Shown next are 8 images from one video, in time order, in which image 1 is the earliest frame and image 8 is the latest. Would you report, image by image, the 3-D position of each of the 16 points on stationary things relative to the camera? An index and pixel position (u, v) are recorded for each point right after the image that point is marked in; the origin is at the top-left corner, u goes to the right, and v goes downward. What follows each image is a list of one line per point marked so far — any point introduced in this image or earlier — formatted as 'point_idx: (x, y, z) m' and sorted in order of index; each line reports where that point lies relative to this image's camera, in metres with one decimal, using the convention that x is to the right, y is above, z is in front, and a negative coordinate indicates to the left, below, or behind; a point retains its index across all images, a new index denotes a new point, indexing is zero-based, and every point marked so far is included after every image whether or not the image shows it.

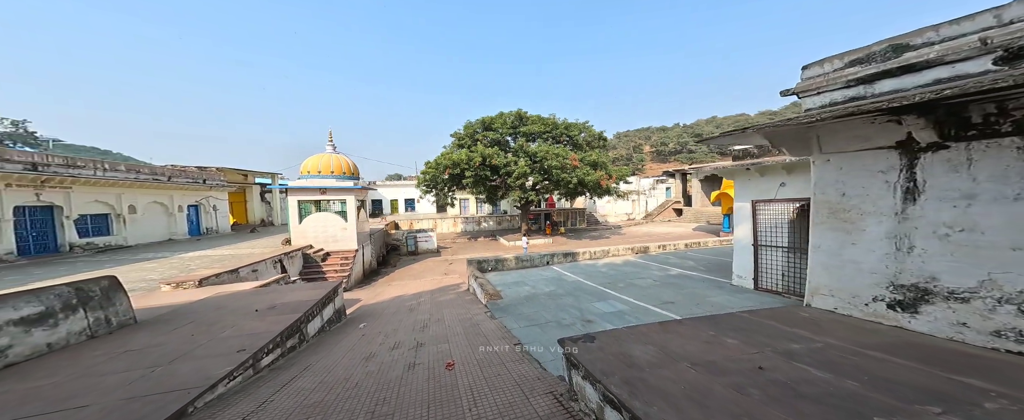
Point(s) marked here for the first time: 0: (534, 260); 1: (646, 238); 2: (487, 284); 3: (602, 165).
0: (+0.7, -1.7, +10.3) m
1: (+7.9, -1.7, +19.0) m
2: (-0.6, -1.7, +7.5) m
3: (+5.6, +2.7, +19.7) m
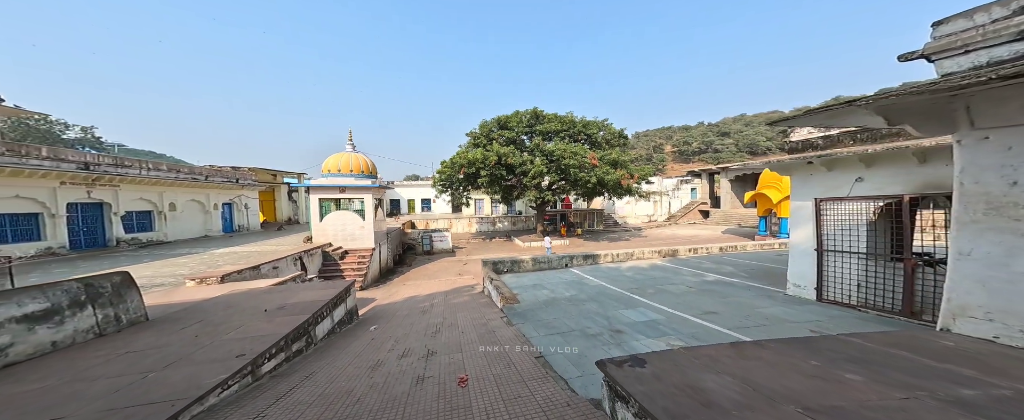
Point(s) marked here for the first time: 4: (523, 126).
0: (+1.3, -1.7, +9.9) m
1: (+9.0, -1.8, +18.1) m
2: (-0.2, -1.7, +7.1) m
3: (+6.8, +2.7, +18.9) m
4: (+0.9, +5.2, +19.5) m
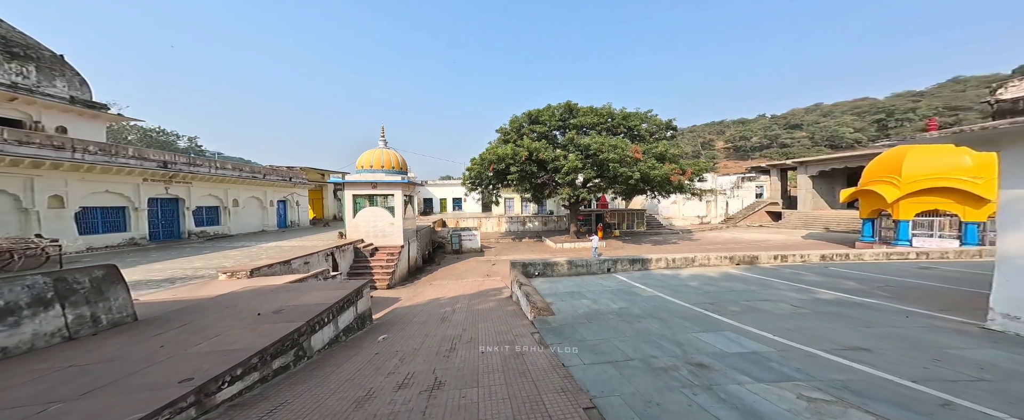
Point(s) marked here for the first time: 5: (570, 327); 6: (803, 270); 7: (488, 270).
0: (+2.3, -1.5, +8.6) m
1: (+10.9, -1.8, +15.9) m
2: (+0.5, -1.6, +6.0) m
3: (+8.8, +2.7, +16.9) m
4: (+3.1, +5.3, +18.2) m
5: (+0.9, -1.7, +4.6) m
6: (+7.4, -1.7, +7.8) m
7: (-0.9, -2.5, +13.3) m
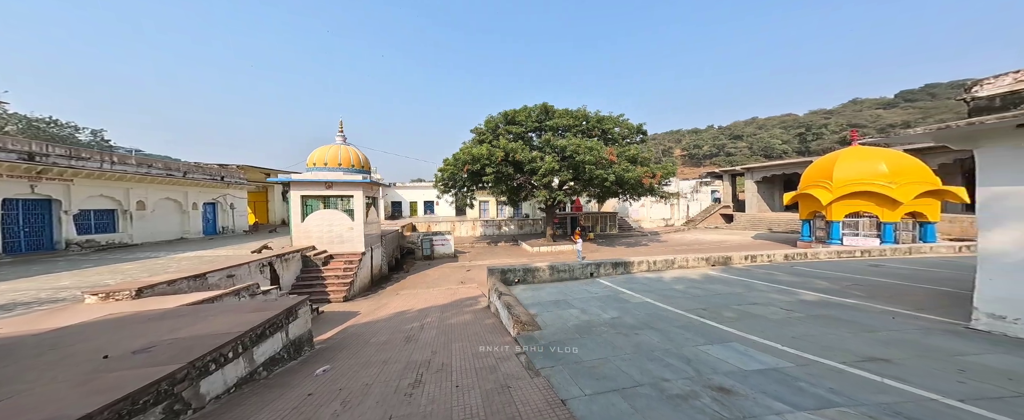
0: (+1.5, -1.6, +8.0) m
1: (+9.1, -1.9, +16.4) m
2: (0.0, -1.5, +5.2) m
3: (+6.9, +2.5, +17.2) m
4: (+1.0, +5.1, +17.8) m
5: (+0.6, -1.7, +3.9) m
6: (+6.6, -1.7, +7.9) m
7: (-2.3, -2.5, +12.2) m
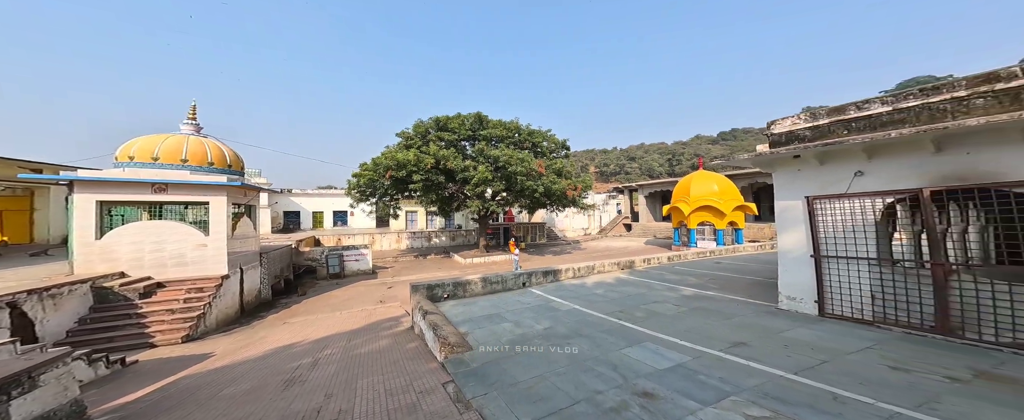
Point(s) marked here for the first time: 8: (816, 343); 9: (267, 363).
0: (-0.2, -1.8, +7.7) m
1: (+5.5, -2.4, +17.5) m
2: (-1.0, -1.6, +4.7) m
3: (+3.1, +2.0, +18.0) m
4: (-2.8, +4.5, +17.4) m
5: (-0.2, -1.7, +3.5) m
6: (+4.8, -1.9, +8.7) m
7: (-4.8, -2.9, +11.0) m
8: (+4.0, -1.6, +4.1) m
9: (-3.9, -2.4, +5.1) m
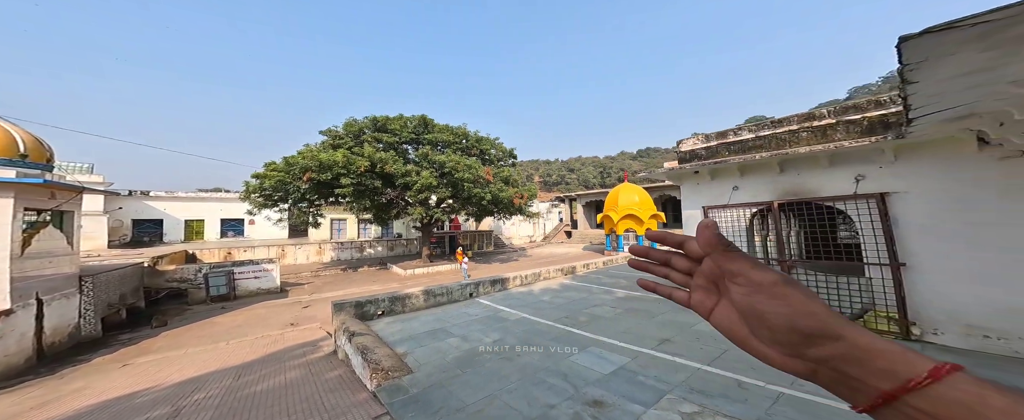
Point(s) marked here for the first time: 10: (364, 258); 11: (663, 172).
0: (-1.5, -2.0, +7.4) m
1: (+2.5, -2.8, +17.9) m
2: (-1.8, -1.8, +4.3) m
3: (0.0, +1.6, +18.1) m
4: (-5.7, +4.1, +16.7) m
5: (-0.7, -1.8, +3.2) m
6: (+3.3, -2.1, +9.2) m
7: (-6.5, -3.2, +9.8) m
8: (+3.3, -1.7, +4.5) m
9: (-4.7, -2.6, +4.1) m
10: (-9.4, -3.0, +19.7) m
11: (+3.1, +0.8, +6.5) m
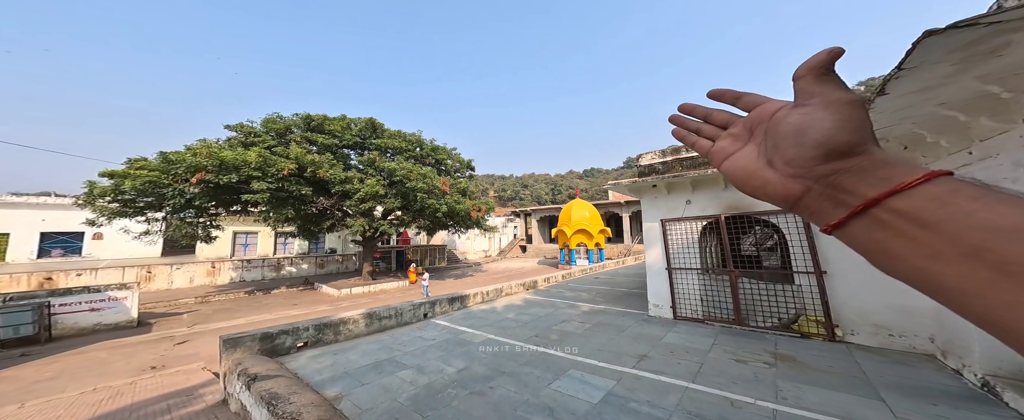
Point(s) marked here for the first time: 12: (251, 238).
0: (-2.3, -2.2, +6.5) m
1: (0.0, -3.6, +17.5) m
2: (-2.1, -1.8, +3.4) m
3: (-2.5, +0.8, +17.5) m
4: (-7.9, +3.5, +15.3) m
5: (-0.9, -1.8, +2.5) m
6: (+2.2, -2.4, +9.1) m
7: (-7.6, -3.5, +8.1) m
8: (+2.8, -1.9, +4.4) m
9: (-4.9, -2.6, +2.8) m
10: (-12.0, -3.7, +17.4) m
11: (+2.4, +0.5, +6.5) m
12: (-16.0, -1.9, +20.3) m
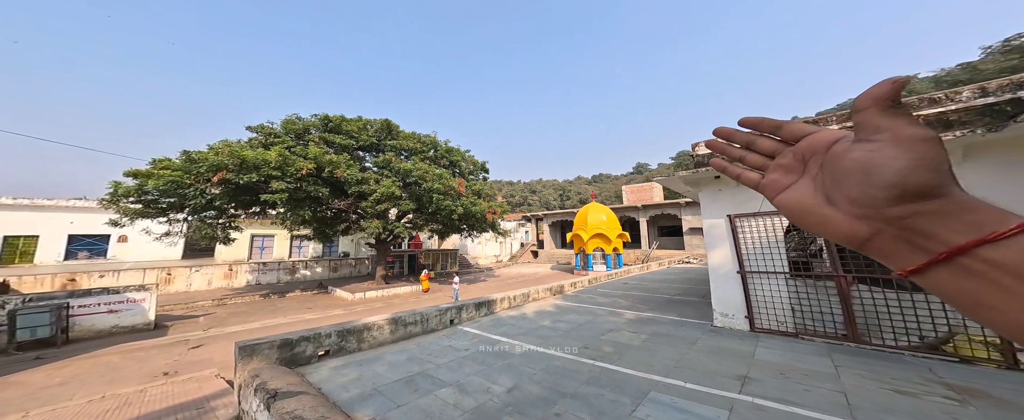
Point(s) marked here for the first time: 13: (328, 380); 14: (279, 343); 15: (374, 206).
0: (-1.5, -2.1, +5.9) m
1: (+1.1, -3.7, +16.7) m
2: (-1.4, -1.7, +2.7) m
3: (-1.3, +0.7, +16.9) m
4: (-6.8, +3.4, +15.0) m
5: (-0.2, -1.7, +1.8) m
6: (+3.1, -2.4, +8.3) m
7: (-6.8, -3.4, +7.6) m
8: (+3.6, -1.7, +3.6) m
9: (-4.3, -2.4, +2.2) m
10: (-10.9, -3.8, +17.1) m
11: (+3.2, +0.6, +5.7) m
12: (-14.7, -2.0, +20.1) m
13: (-1.9, -2.0, +3.8) m
14: (-2.9, -1.8, +4.3) m
15: (-5.4, +0.1, +12.9) m
